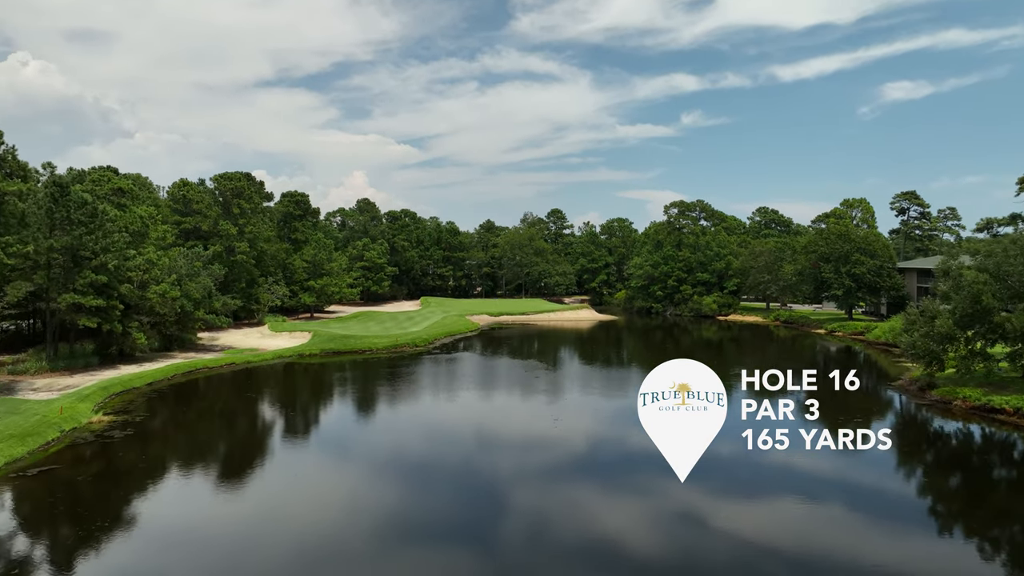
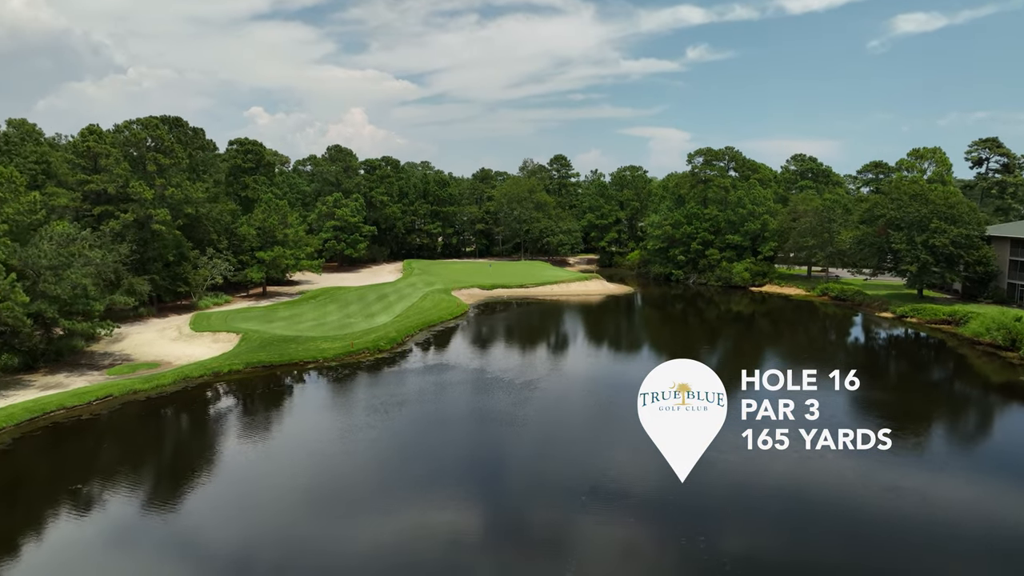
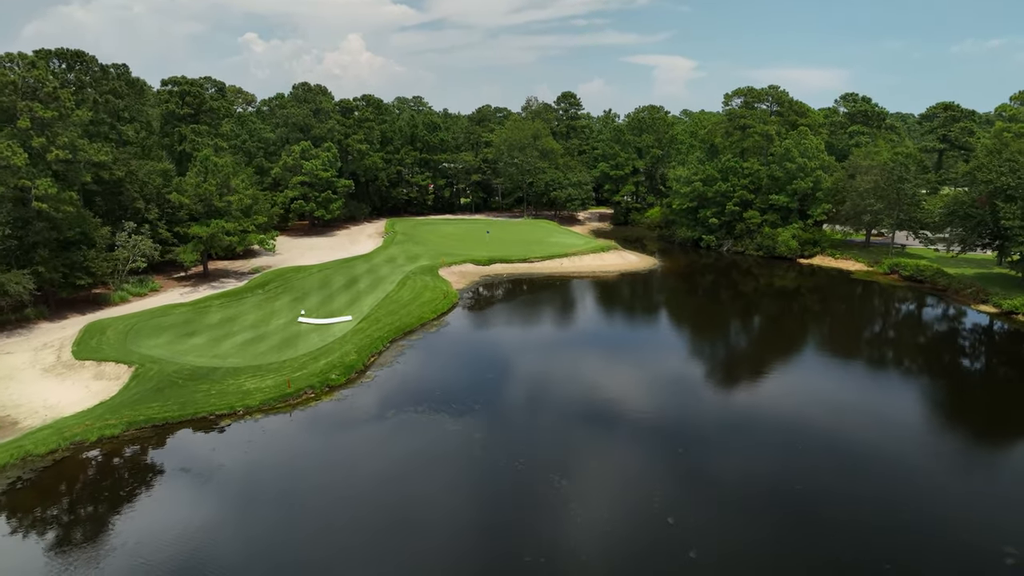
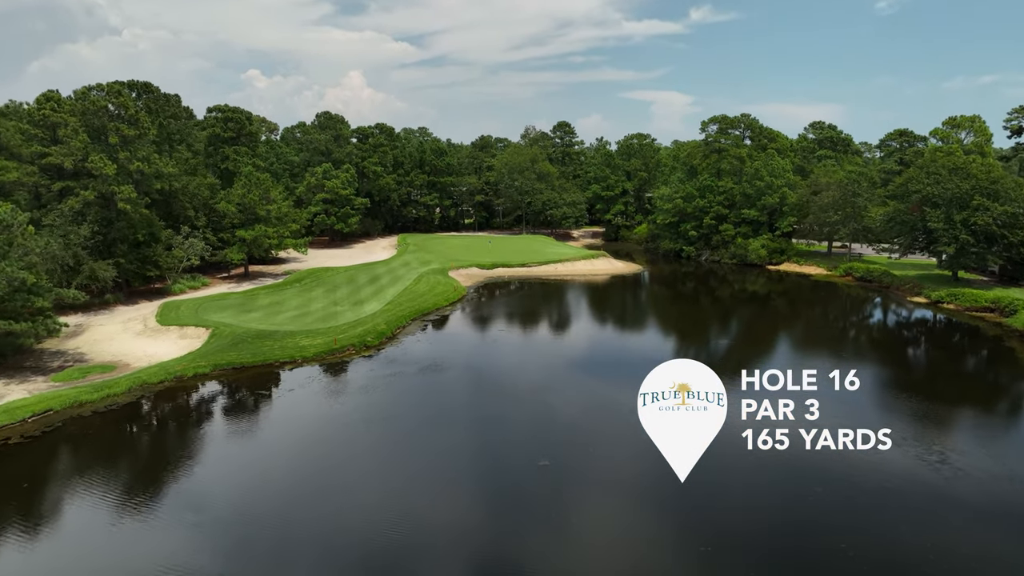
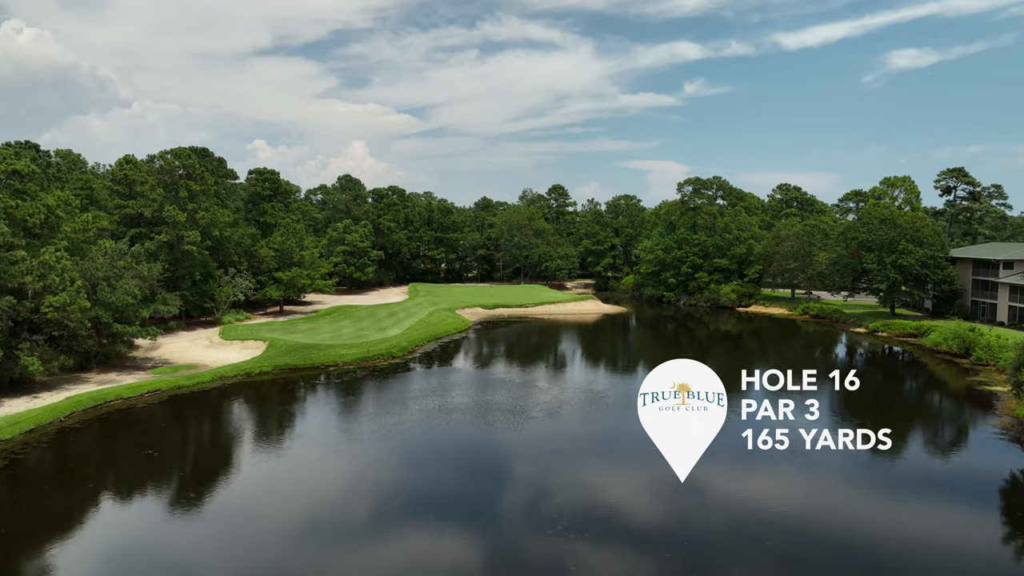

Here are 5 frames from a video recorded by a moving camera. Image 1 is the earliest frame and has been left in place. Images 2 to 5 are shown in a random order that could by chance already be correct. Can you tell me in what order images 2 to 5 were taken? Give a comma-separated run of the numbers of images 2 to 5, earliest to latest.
5, 2, 4, 3
